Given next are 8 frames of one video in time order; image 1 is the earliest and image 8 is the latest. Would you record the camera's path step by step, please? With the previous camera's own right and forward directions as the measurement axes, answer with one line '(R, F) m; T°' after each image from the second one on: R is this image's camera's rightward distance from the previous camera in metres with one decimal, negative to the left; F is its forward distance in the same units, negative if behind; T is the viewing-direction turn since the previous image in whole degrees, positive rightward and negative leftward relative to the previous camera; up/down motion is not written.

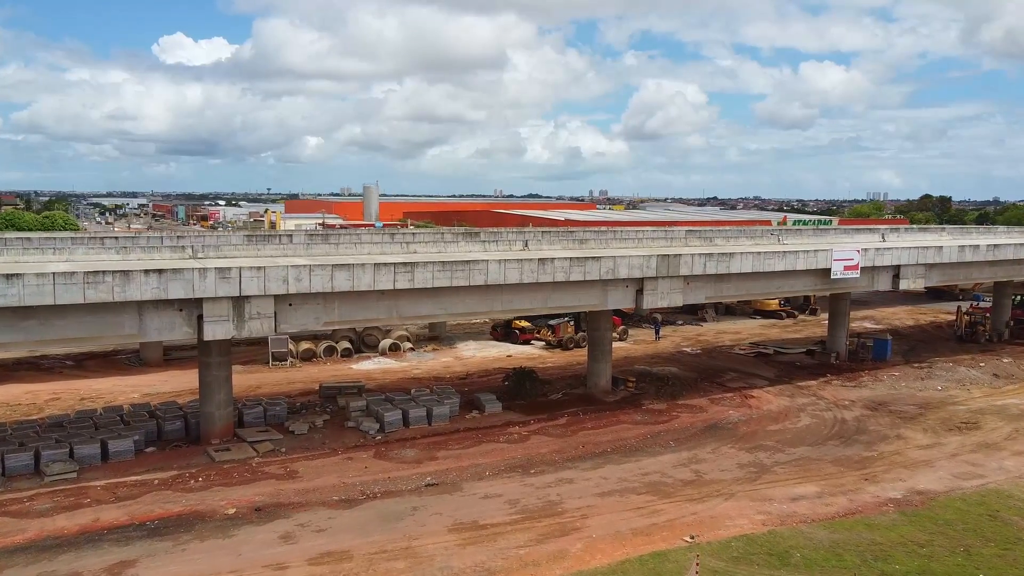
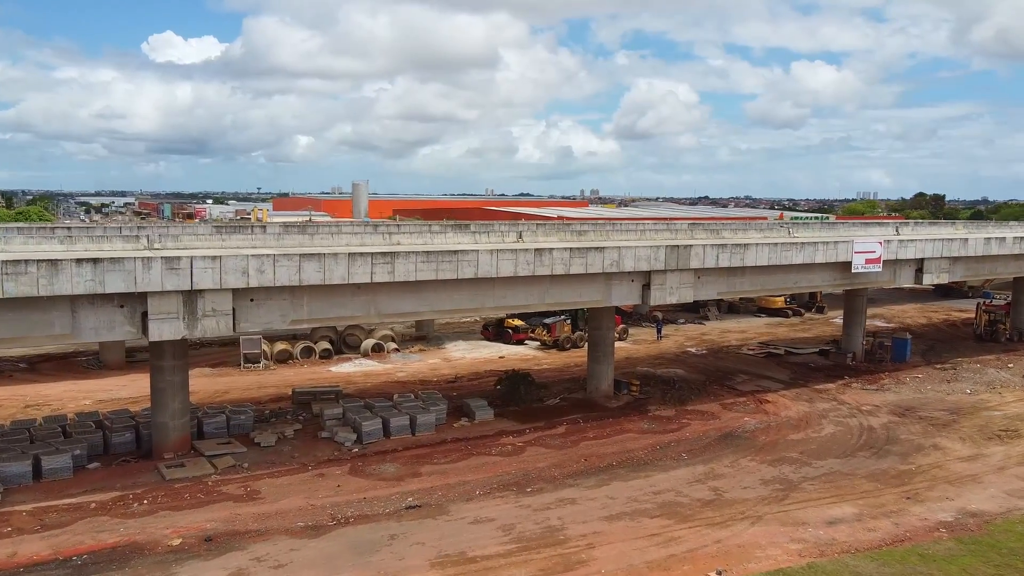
(0.0, +2.6) m; +1°
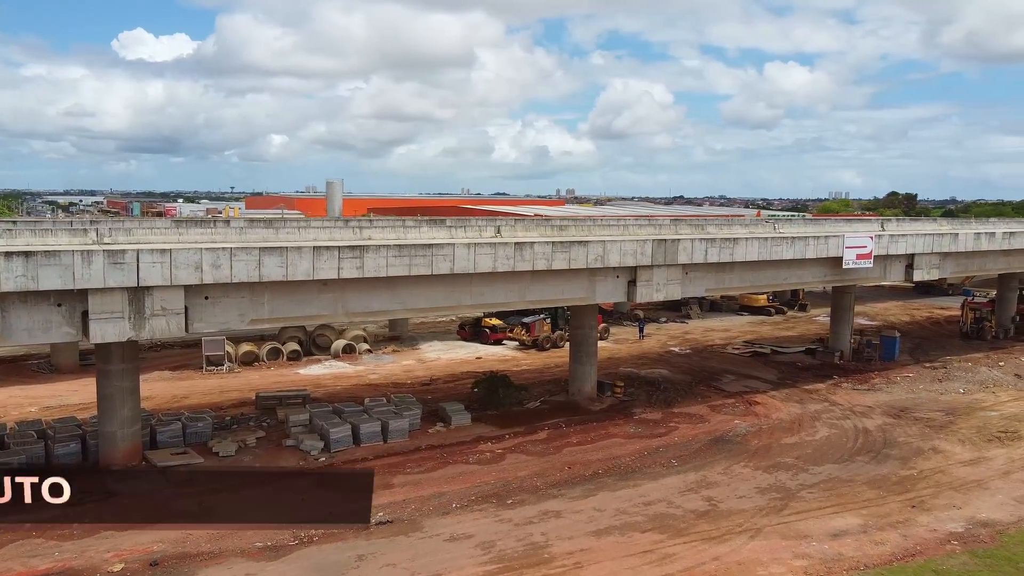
(-0.1, +1.4) m; +2°
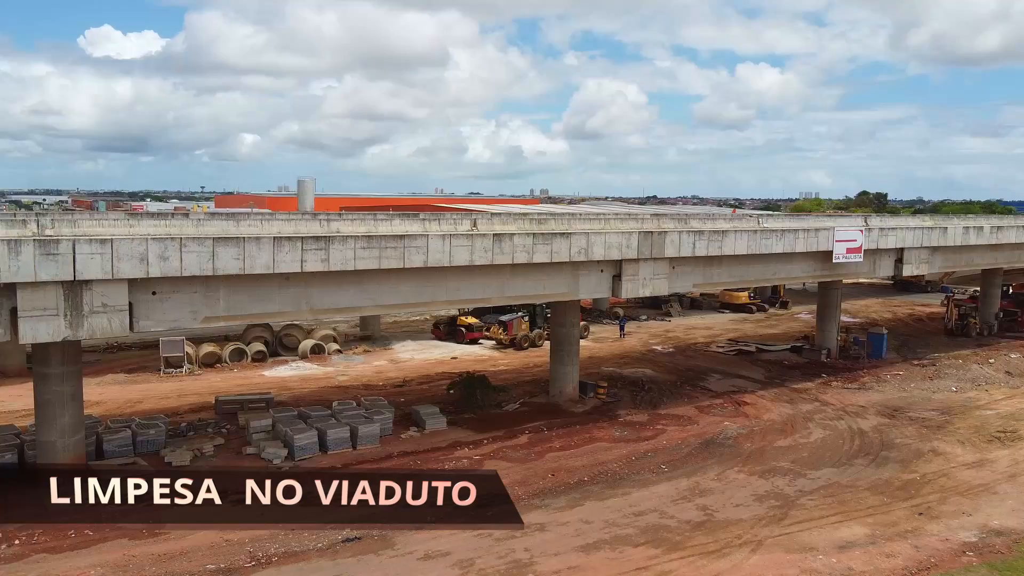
(-0.1, +1.4) m; +2°
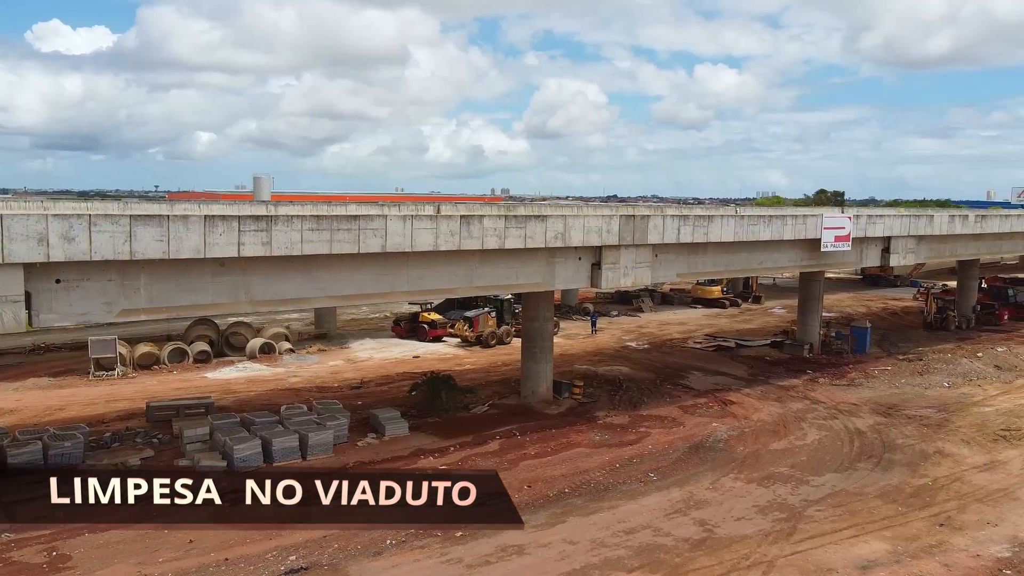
(-0.2, +2.1) m; +3°
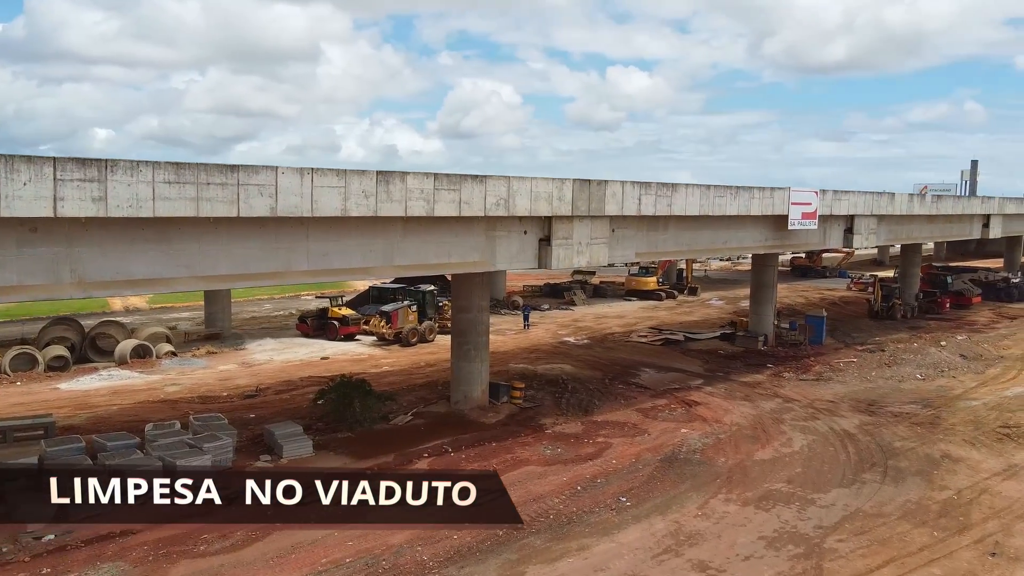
(-0.3, +3.8) m; +6°
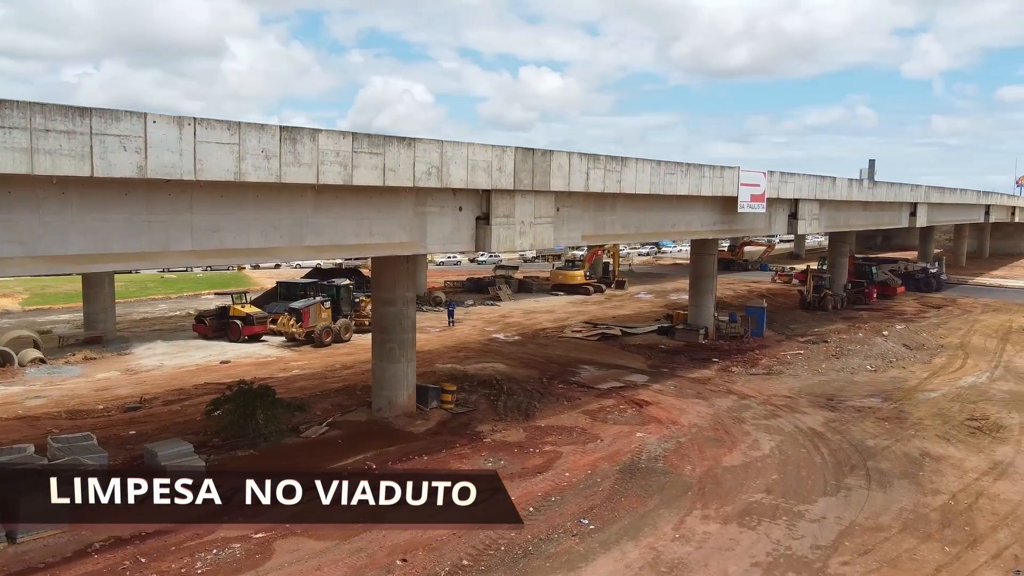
(-0.3, +2.3) m; +6°
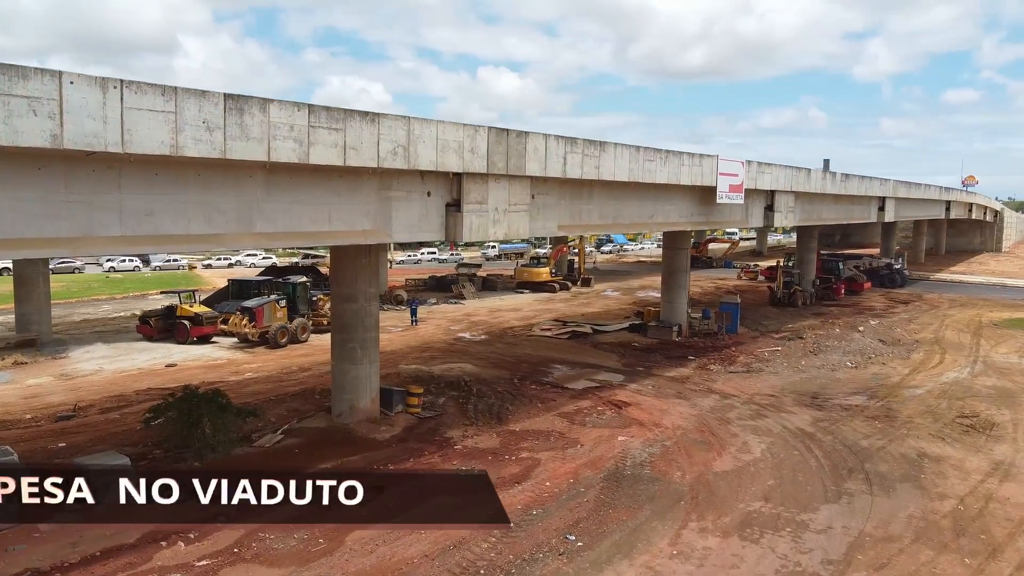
(-0.2, +1.2) m; +3°
